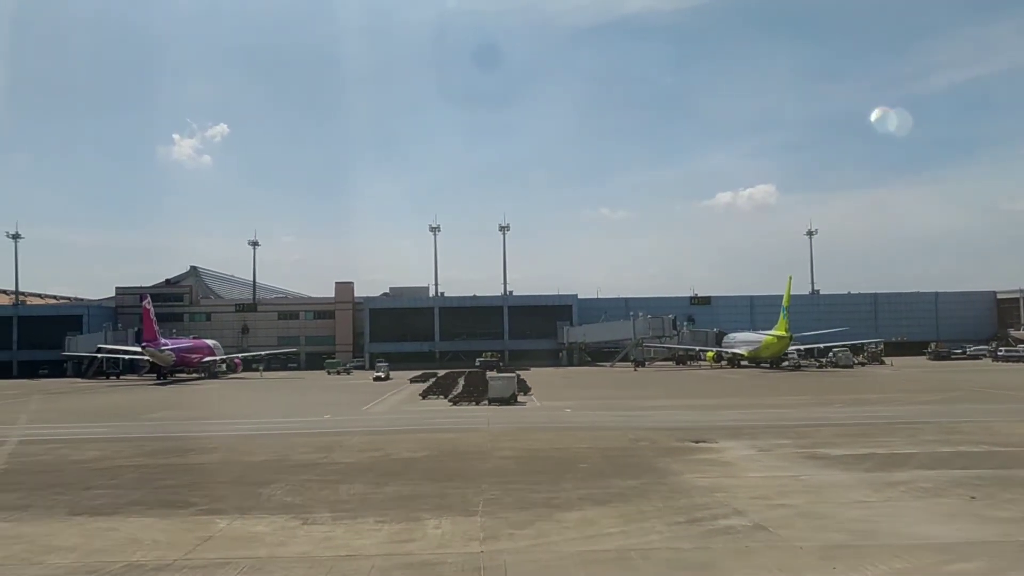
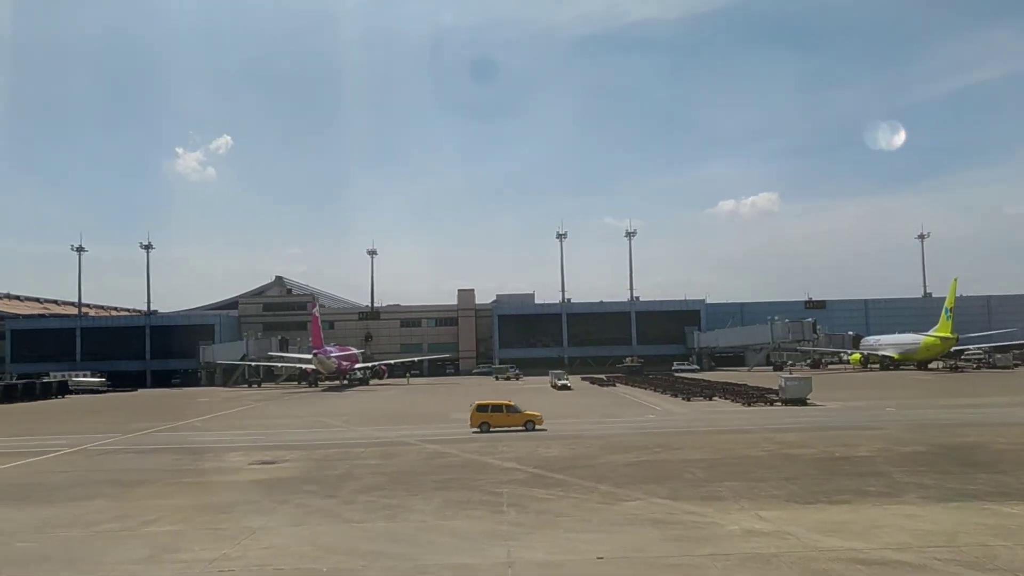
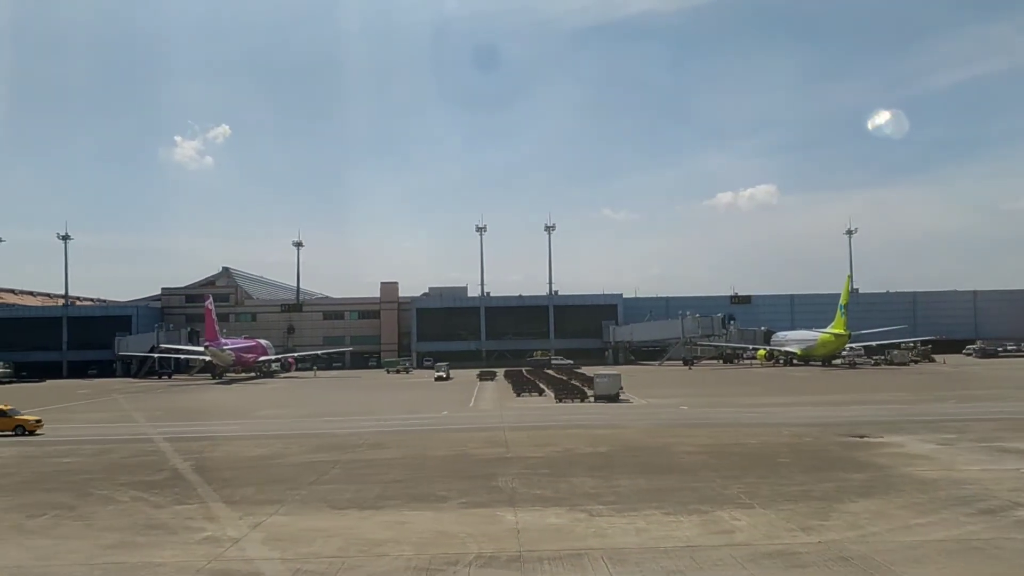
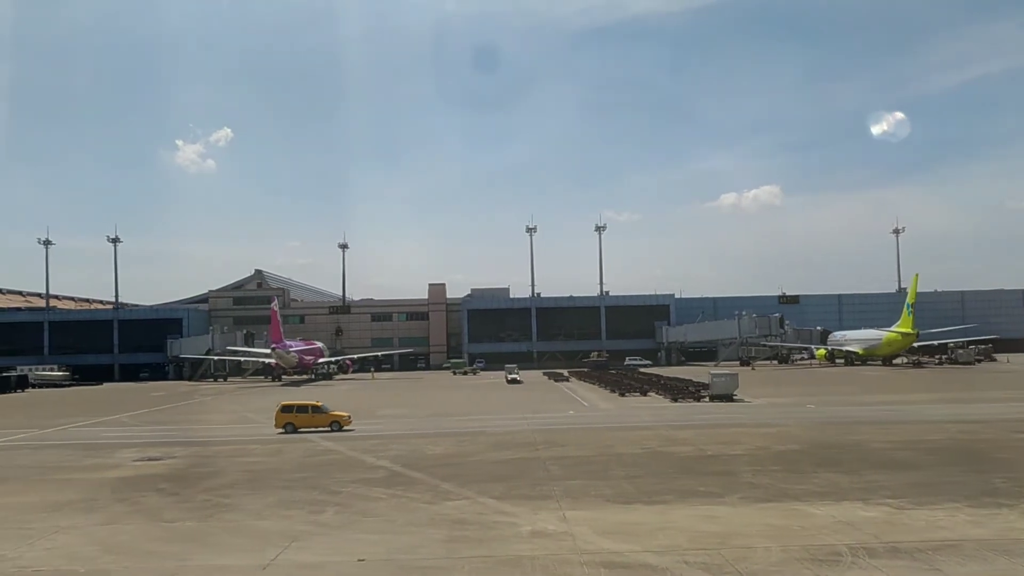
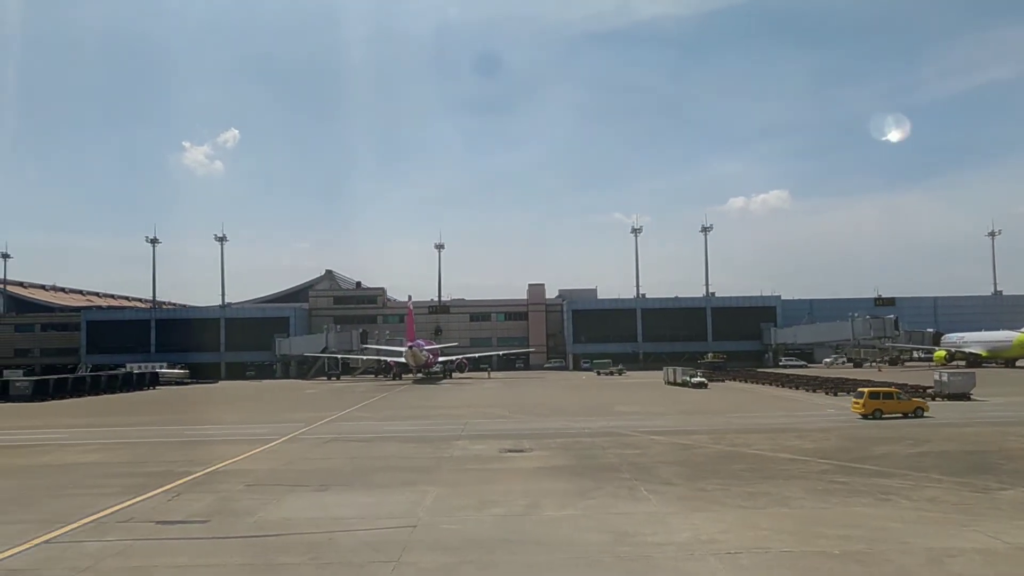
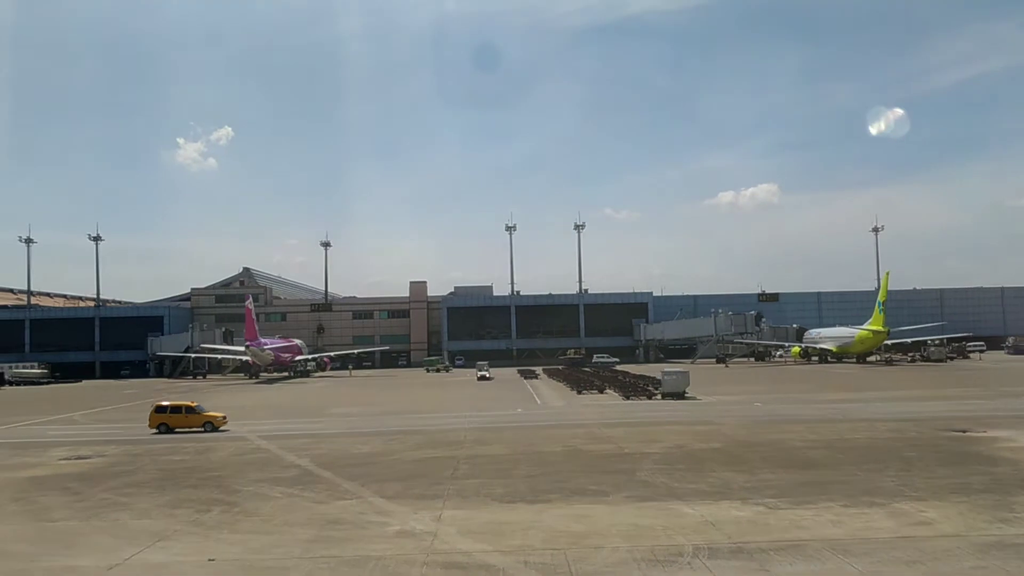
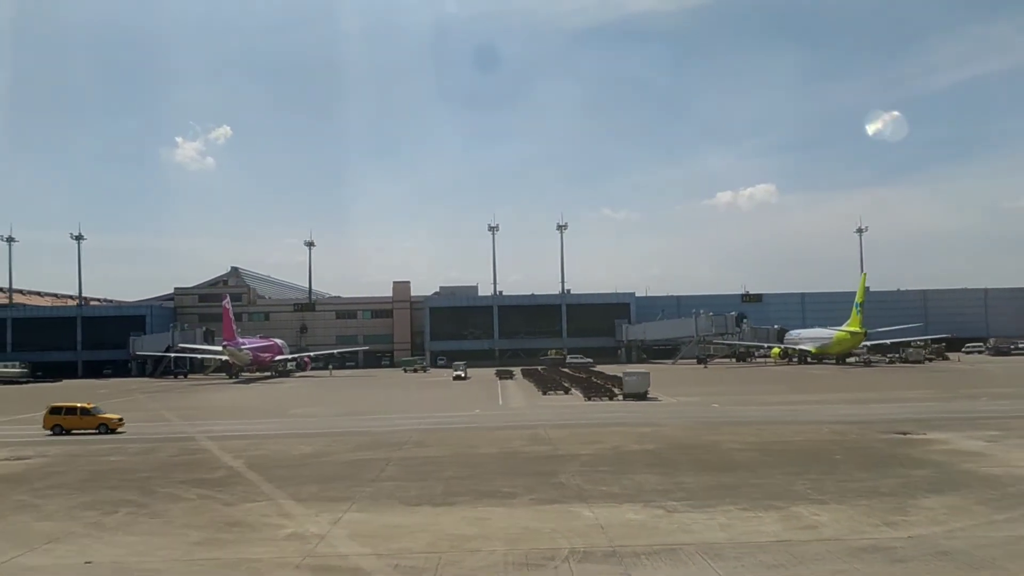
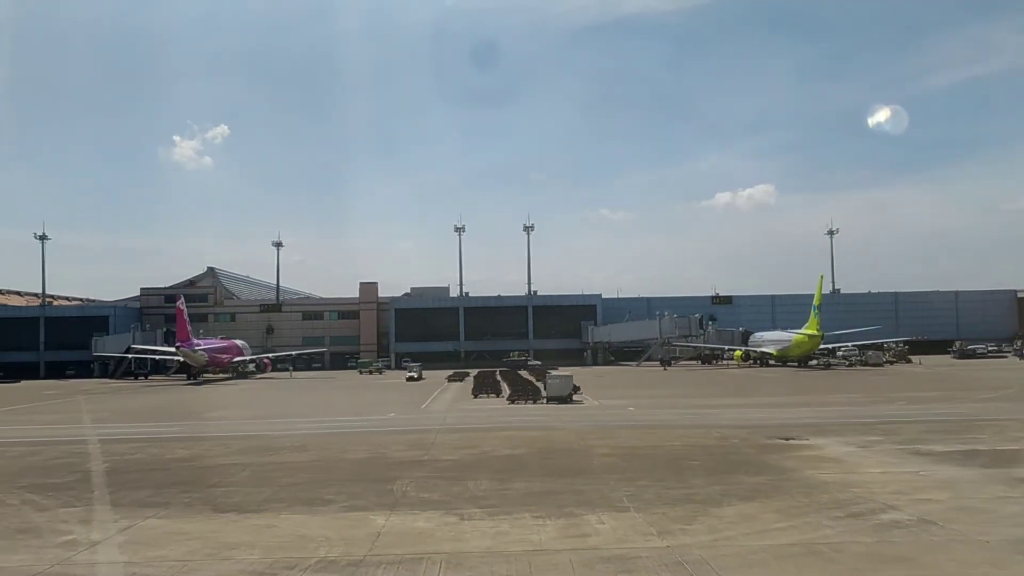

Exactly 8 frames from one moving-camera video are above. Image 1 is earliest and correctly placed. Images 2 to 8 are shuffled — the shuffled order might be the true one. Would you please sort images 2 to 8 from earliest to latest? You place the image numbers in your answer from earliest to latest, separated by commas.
8, 3, 7, 6, 4, 2, 5
